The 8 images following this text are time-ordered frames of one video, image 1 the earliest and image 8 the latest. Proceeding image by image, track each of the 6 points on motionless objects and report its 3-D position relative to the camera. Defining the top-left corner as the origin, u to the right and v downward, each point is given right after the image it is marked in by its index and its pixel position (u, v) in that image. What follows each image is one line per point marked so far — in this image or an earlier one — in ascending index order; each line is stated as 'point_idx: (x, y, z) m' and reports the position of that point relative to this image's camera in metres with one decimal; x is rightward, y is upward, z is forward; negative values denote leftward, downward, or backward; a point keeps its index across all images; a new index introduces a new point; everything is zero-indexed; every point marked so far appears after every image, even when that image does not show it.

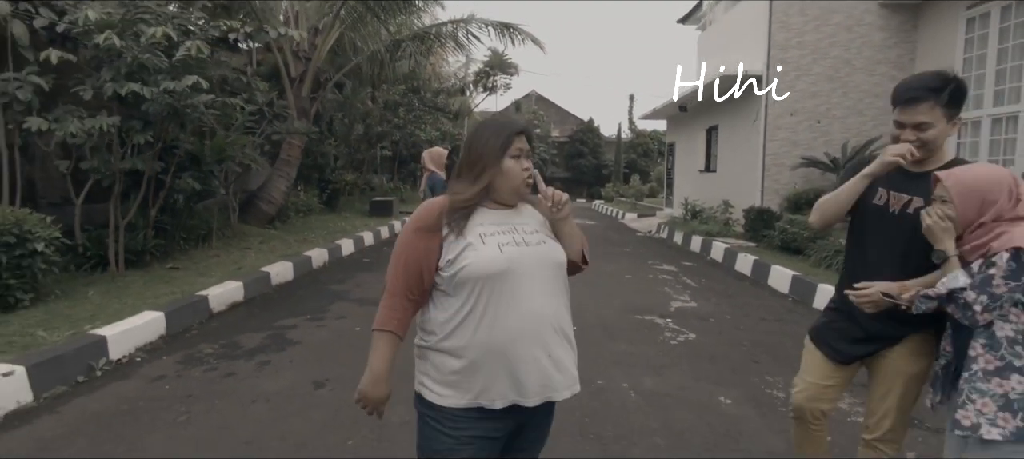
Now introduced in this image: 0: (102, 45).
0: (-4.6, +2.1, +6.1) m
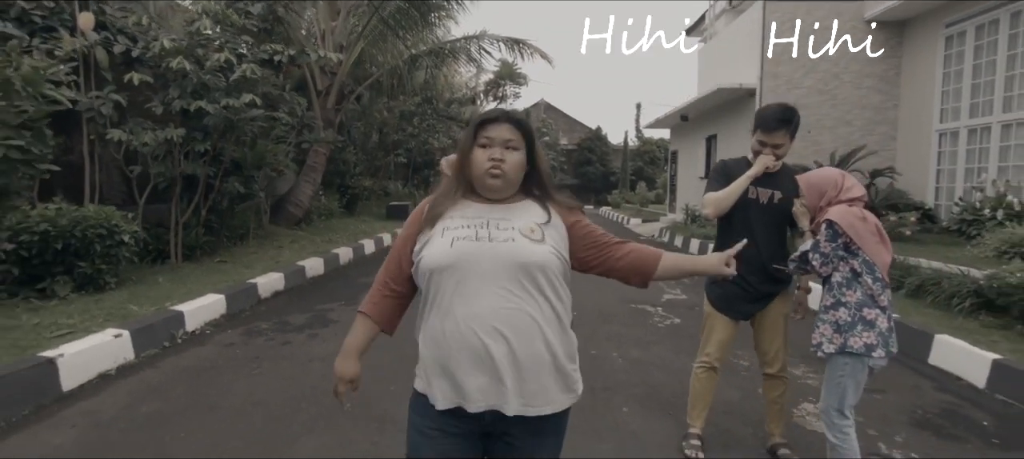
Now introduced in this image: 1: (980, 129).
0: (-4.4, +2.1, +7.1) m
1: (+9.9, +2.1, +11.4) m
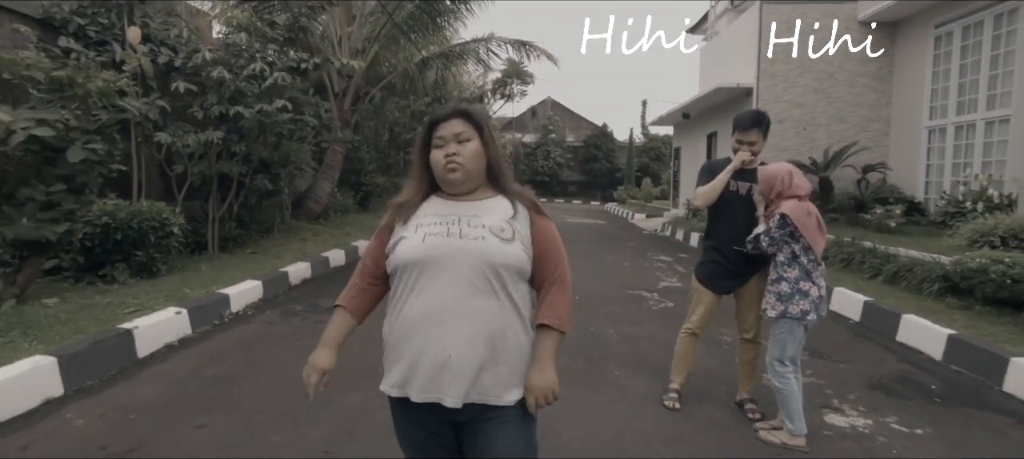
0: (-4.3, +2.2, +7.9) m
1: (+10.1, +2.3, +12.0) m
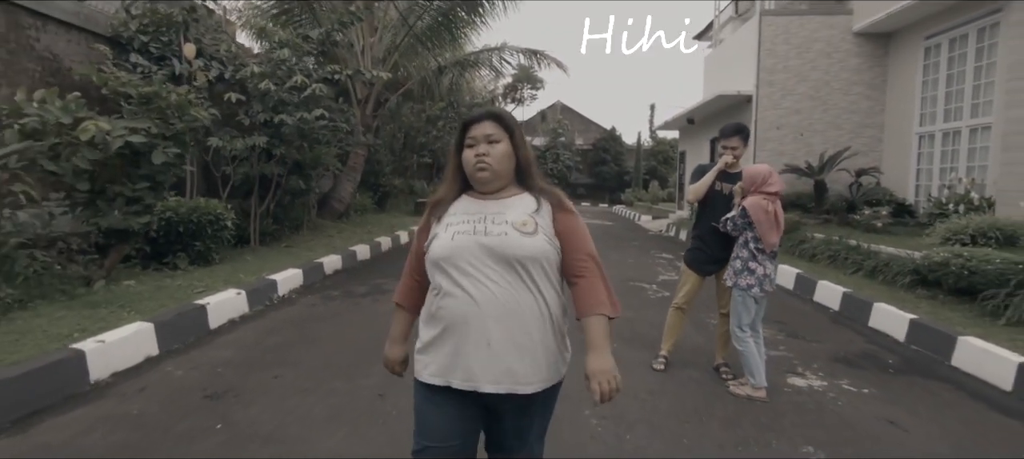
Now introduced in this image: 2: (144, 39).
0: (-4.1, +2.3, +8.8) m
1: (+10.3, +2.3, +12.7) m
2: (-5.8, +3.0, +8.6) m
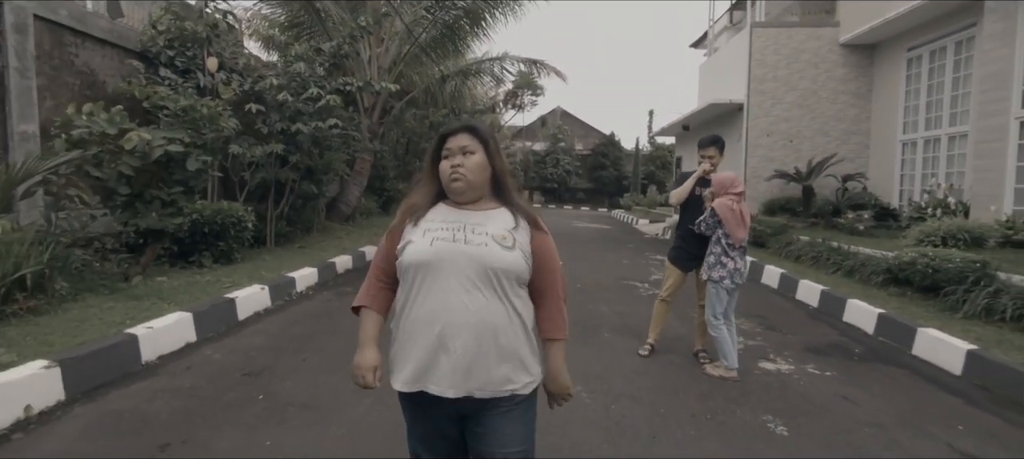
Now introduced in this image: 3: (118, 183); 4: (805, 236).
0: (-4.1, +2.3, +9.5) m
1: (+10.4, +2.2, +13.3) m
2: (-5.8, +3.0, +9.2) m
3: (-4.8, +0.6, +6.6) m
4: (+6.7, -0.2, +12.4) m
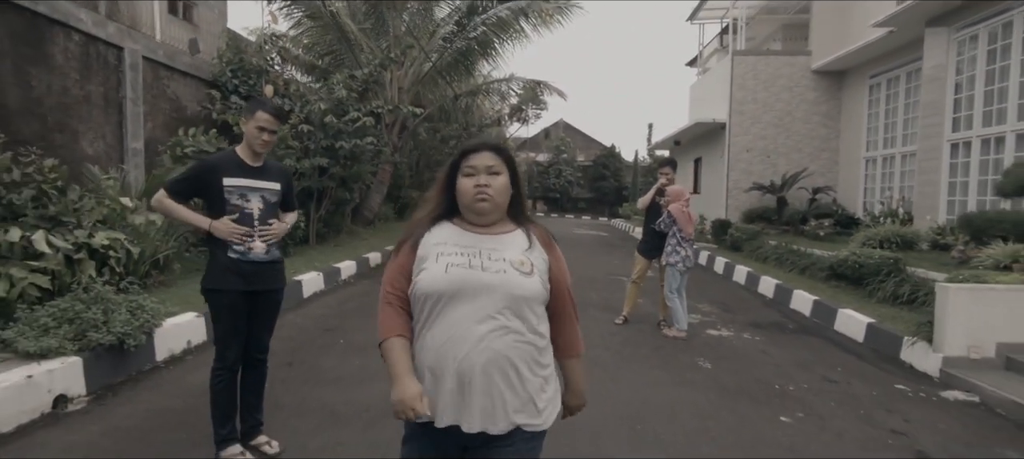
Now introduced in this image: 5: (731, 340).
0: (-4.0, +2.3, +11.3) m
1: (+10.5, +2.0, +15.1) m
2: (-5.7, +3.0, +11.1) m
3: (-4.7, +0.6, +8.4) m
4: (+6.9, -0.3, +14.1) m
5: (+2.9, -1.4, +7.1) m
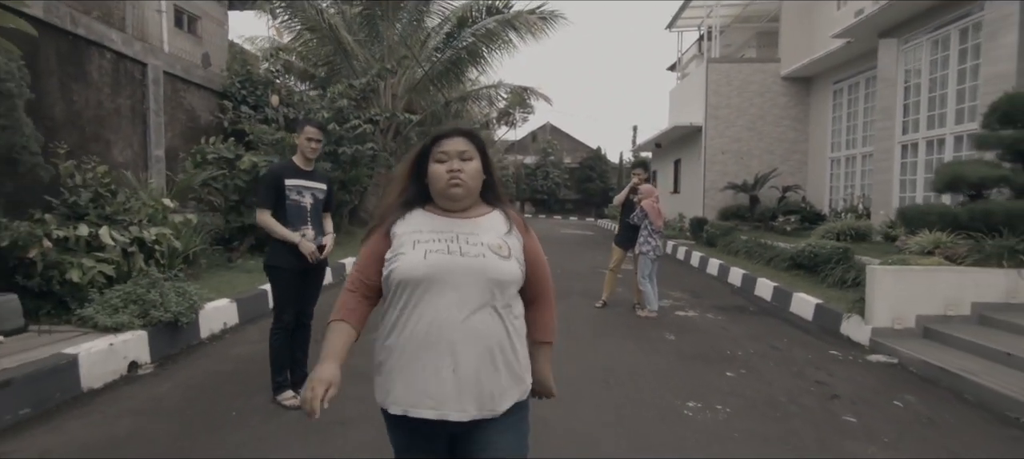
0: (-4.2, +2.3, +12.2) m
1: (+10.2, +2.2, +16.3) m
2: (-5.9, +3.0, +11.9) m
3: (-4.9, +0.6, +9.3) m
4: (+6.6, -0.2, +15.2) m
5: (+2.8, -1.3, +8.1) m
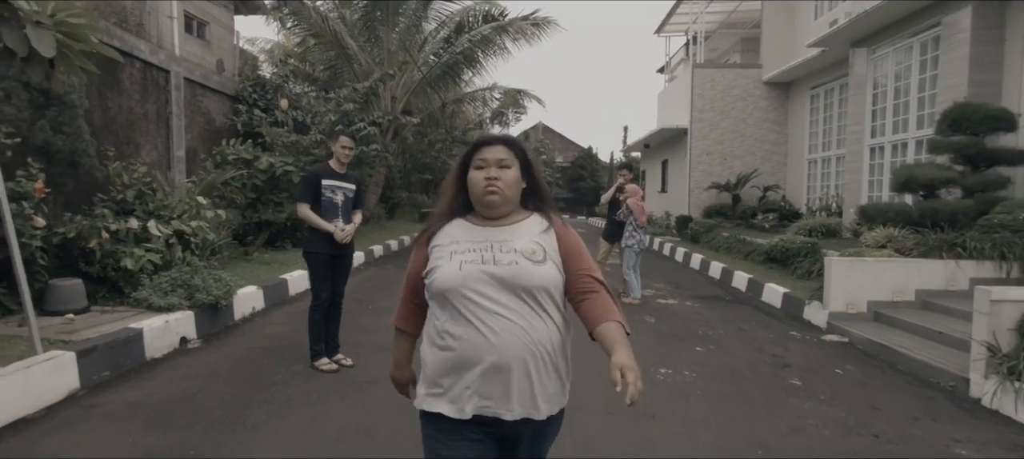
0: (-4.3, +2.4, +13.0) m
1: (+10.0, +2.3, +17.3) m
2: (-6.0, +3.1, +12.6) m
3: (-4.9, +0.7, +10.1) m
4: (+6.4, -0.1, +16.2) m
5: (+2.7, -1.3, +9.0) m
